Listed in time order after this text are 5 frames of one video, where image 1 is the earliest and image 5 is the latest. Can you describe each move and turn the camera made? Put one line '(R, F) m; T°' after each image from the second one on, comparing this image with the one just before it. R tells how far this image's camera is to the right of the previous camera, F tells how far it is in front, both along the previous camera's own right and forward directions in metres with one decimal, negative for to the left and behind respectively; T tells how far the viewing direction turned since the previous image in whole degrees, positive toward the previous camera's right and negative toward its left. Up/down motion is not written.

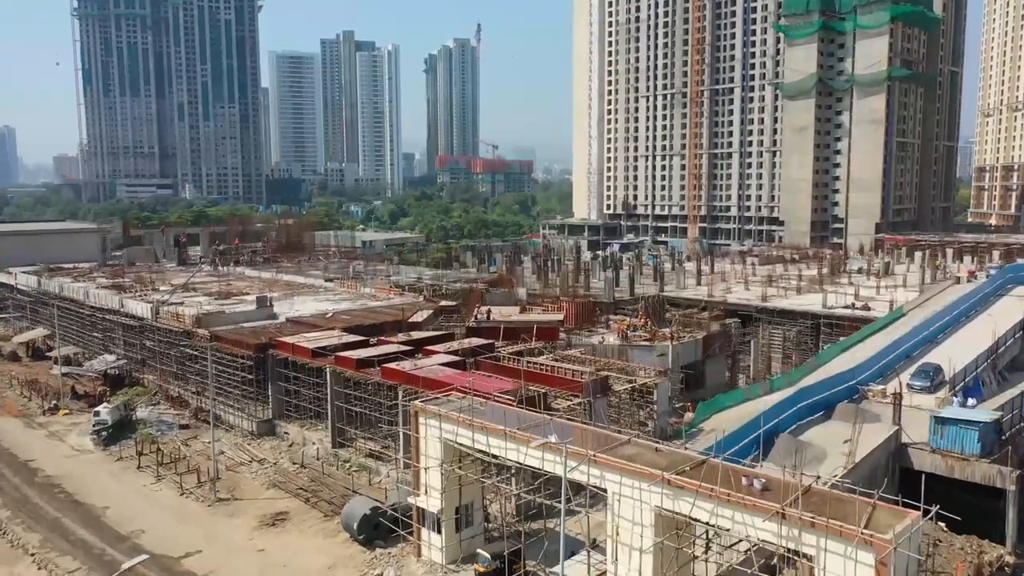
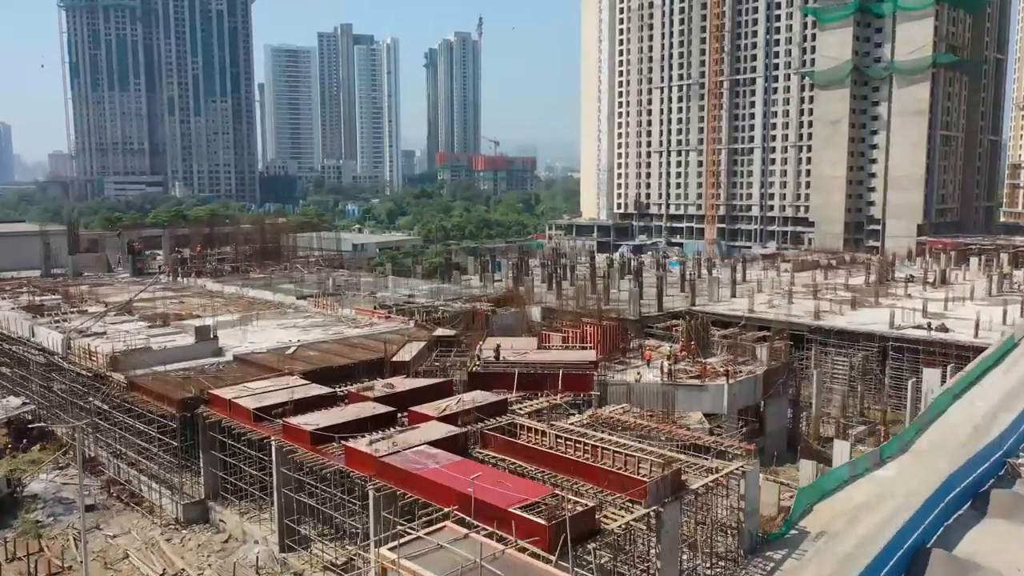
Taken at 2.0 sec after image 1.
(-0.4, +6.3) m; 0°
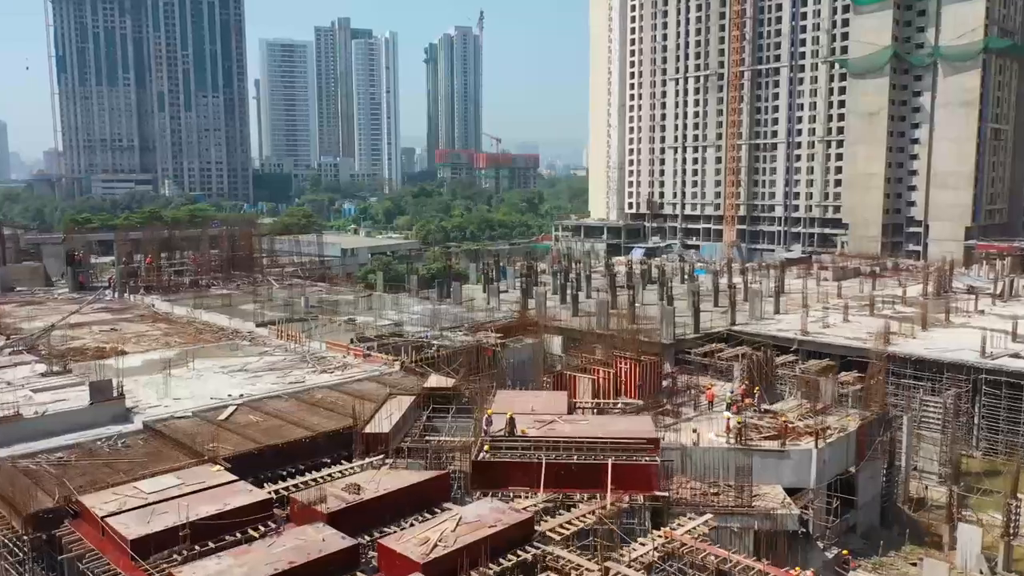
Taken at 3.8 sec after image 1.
(-0.4, +5.9) m; 0°
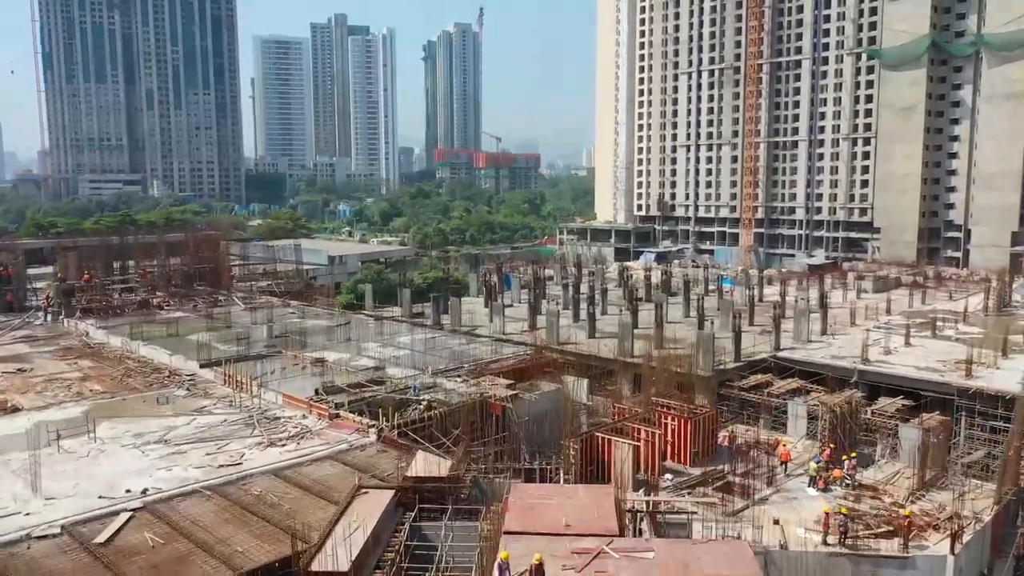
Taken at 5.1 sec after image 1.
(-0.3, +5.0) m; 0°
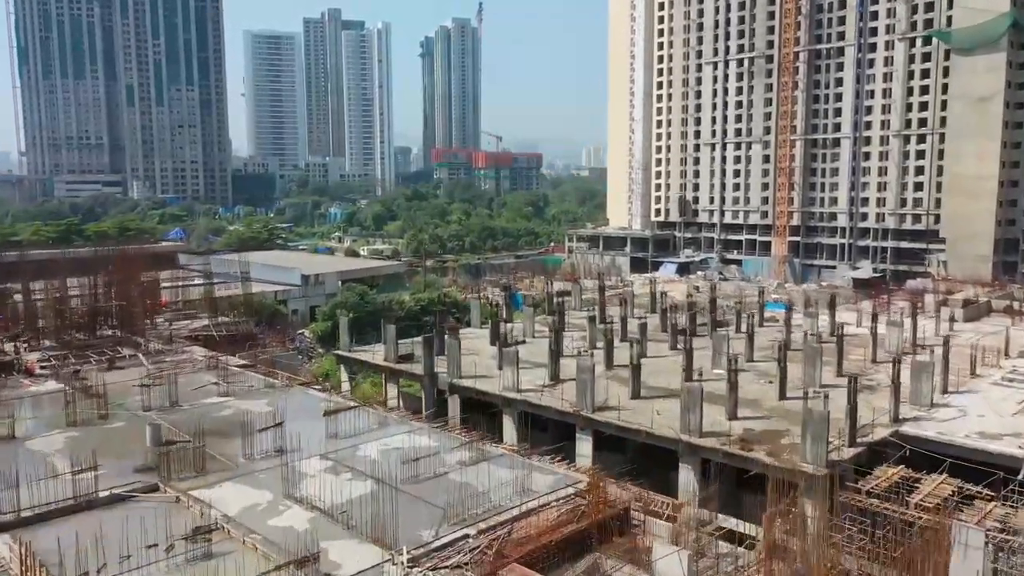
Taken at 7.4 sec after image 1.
(-0.6, +8.2) m; 0°
